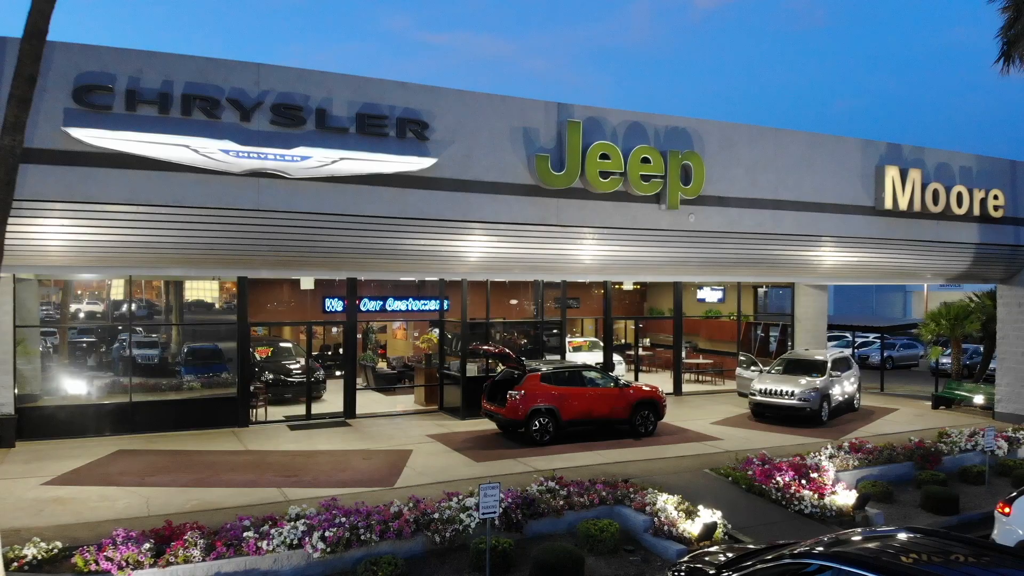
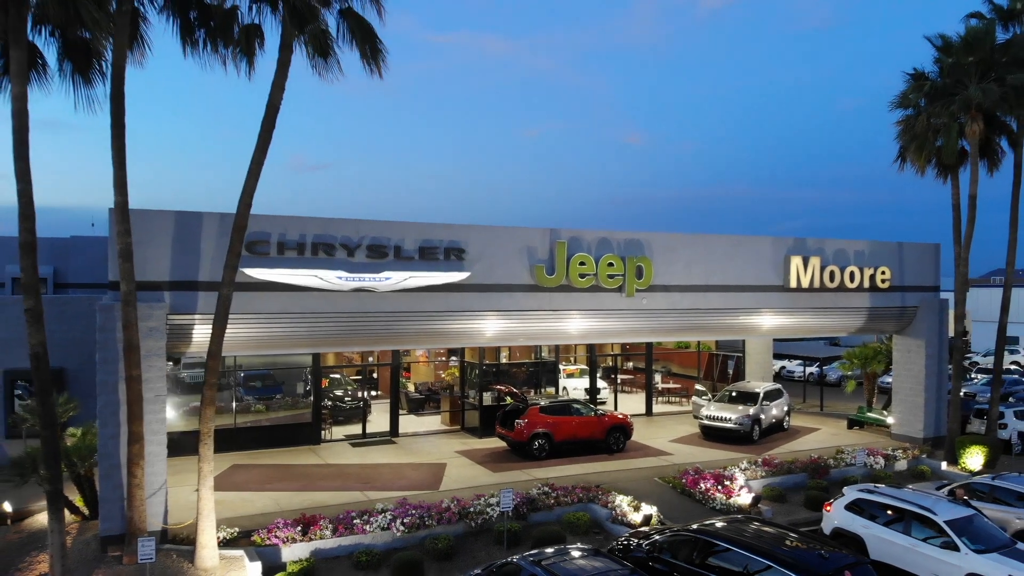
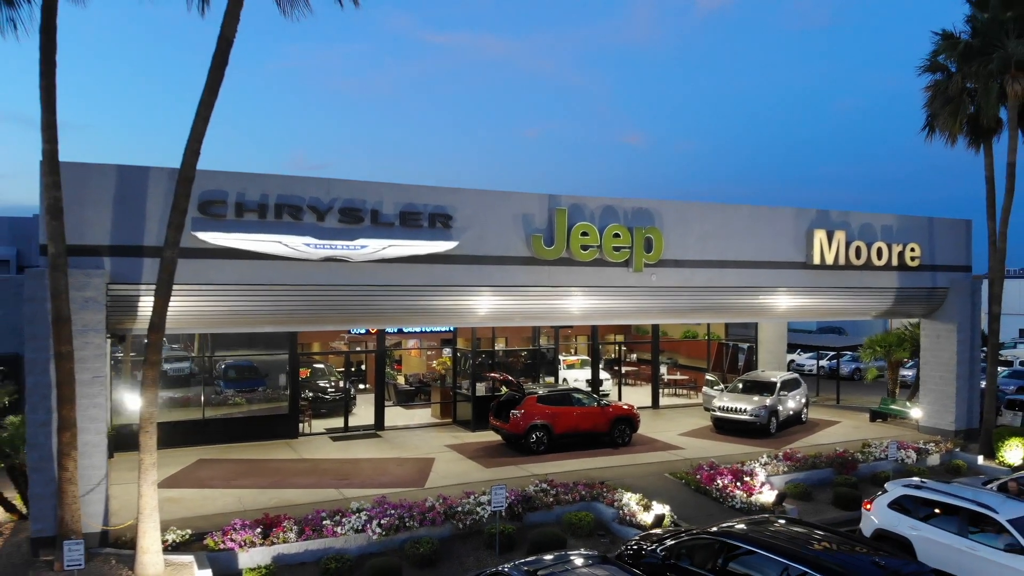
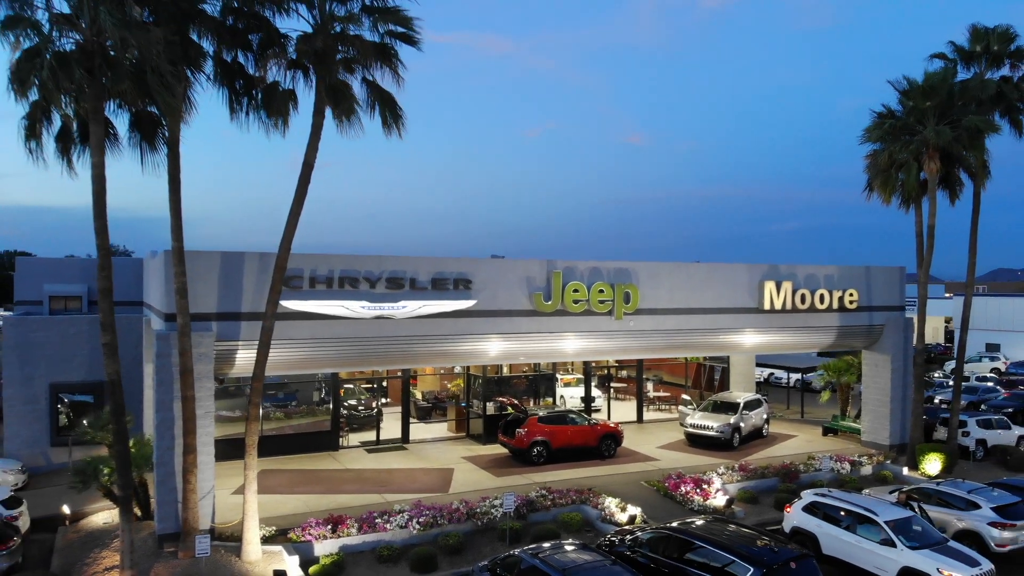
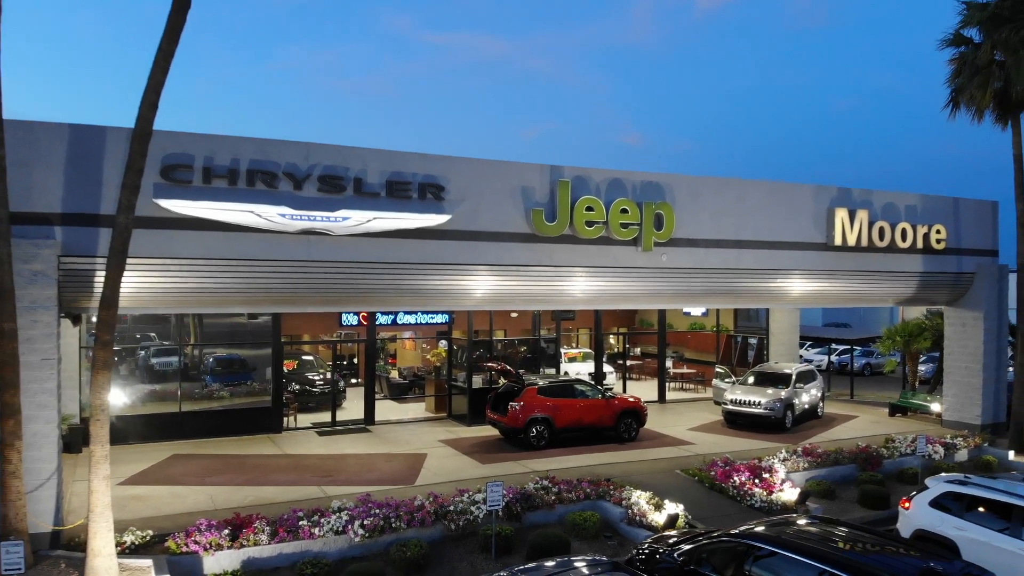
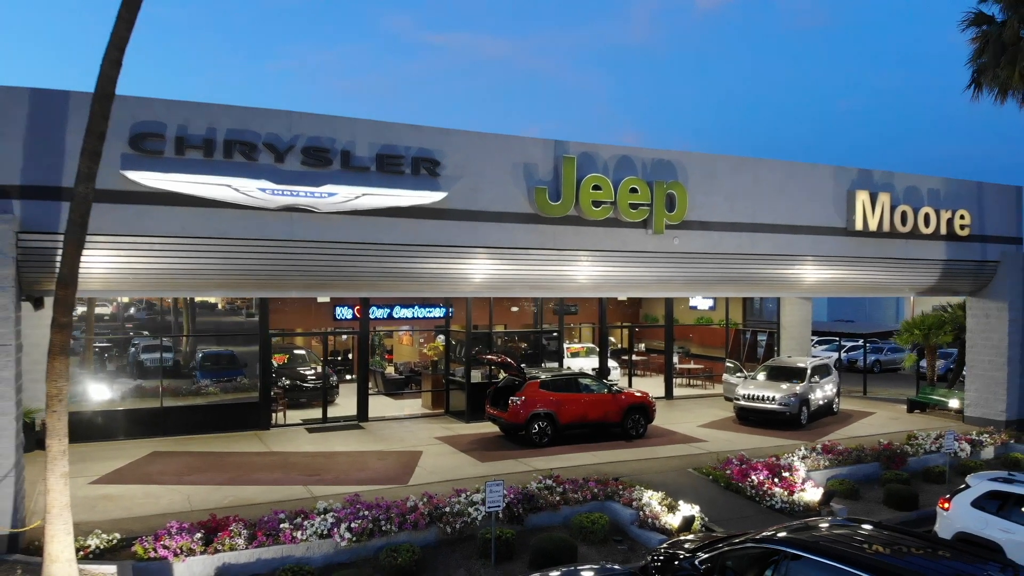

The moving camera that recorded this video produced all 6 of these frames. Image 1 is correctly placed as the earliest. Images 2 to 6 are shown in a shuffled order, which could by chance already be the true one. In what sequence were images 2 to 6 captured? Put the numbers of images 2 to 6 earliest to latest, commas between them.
6, 5, 3, 2, 4
